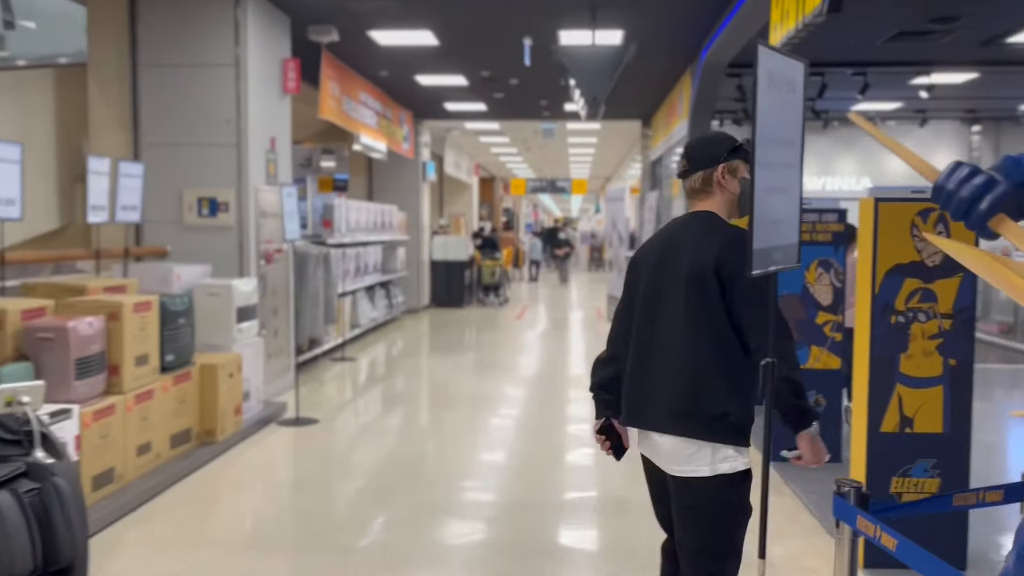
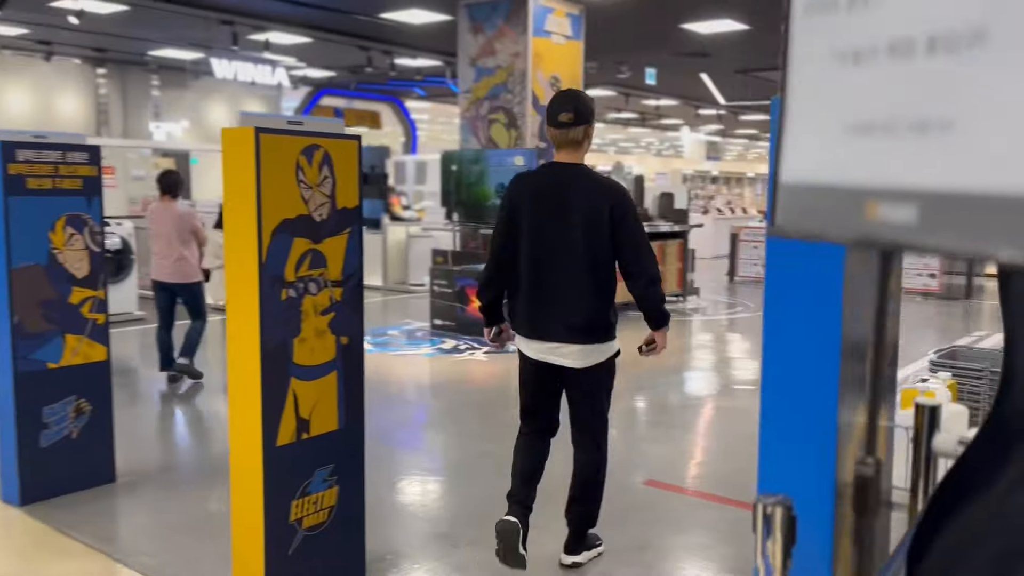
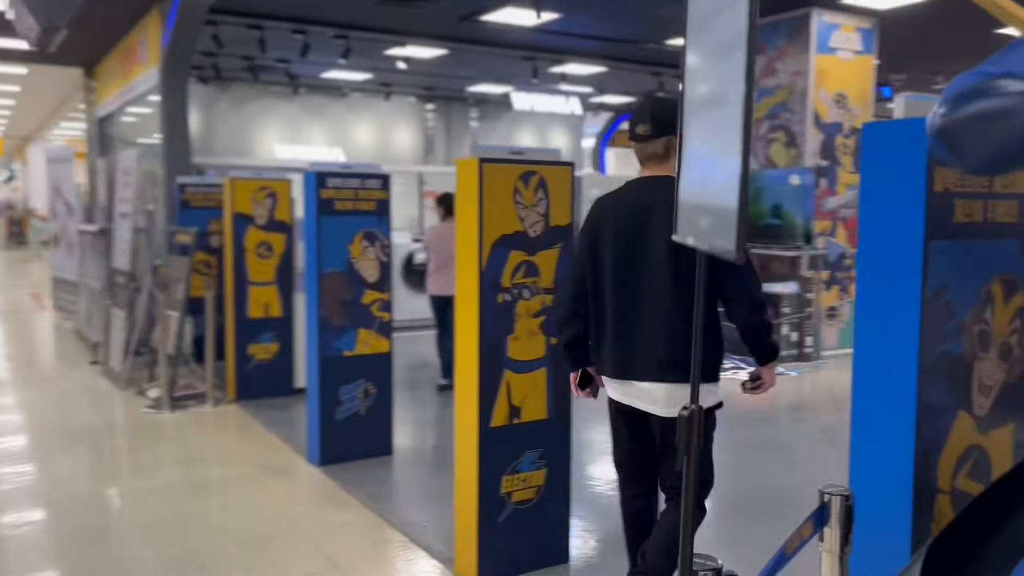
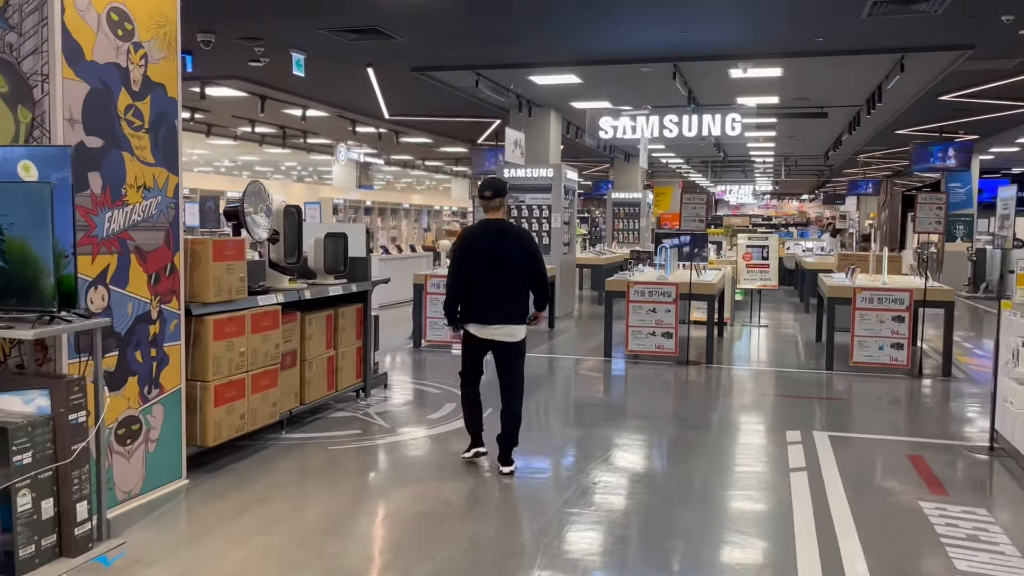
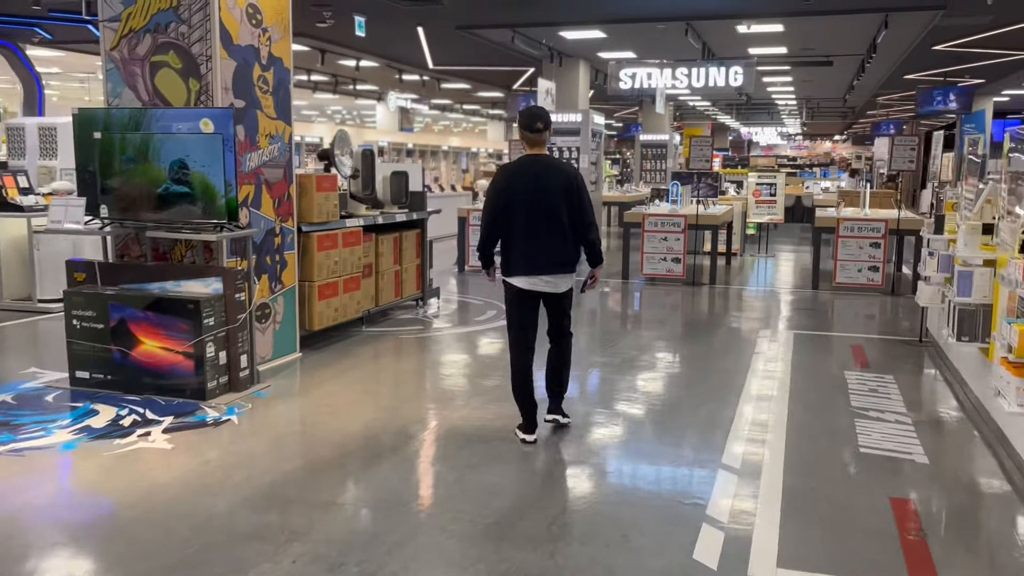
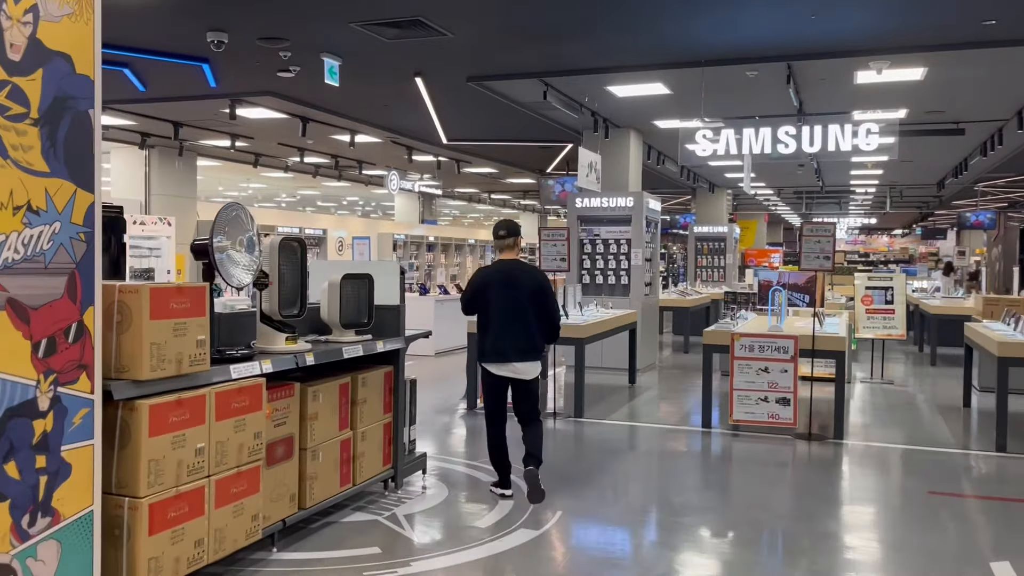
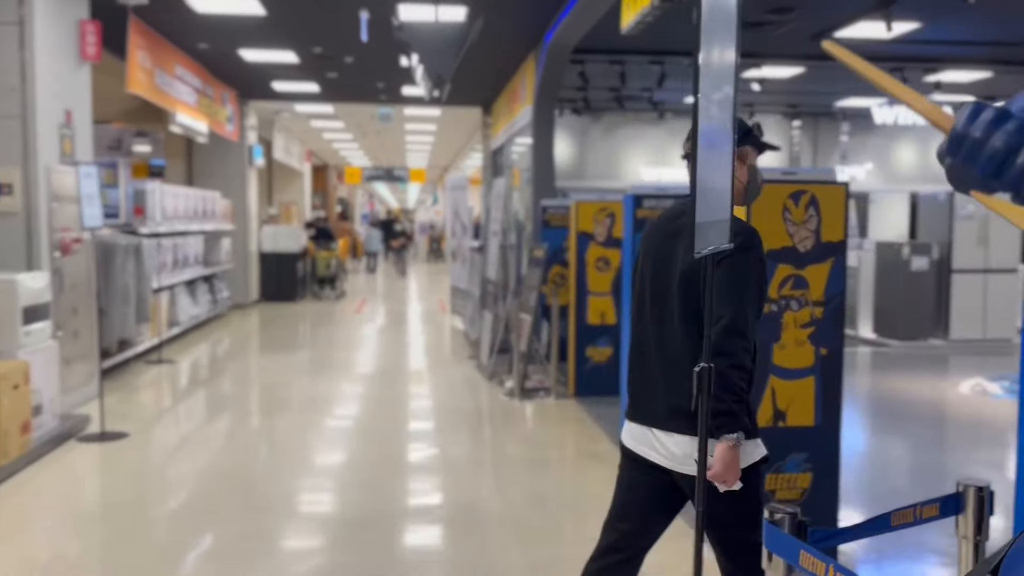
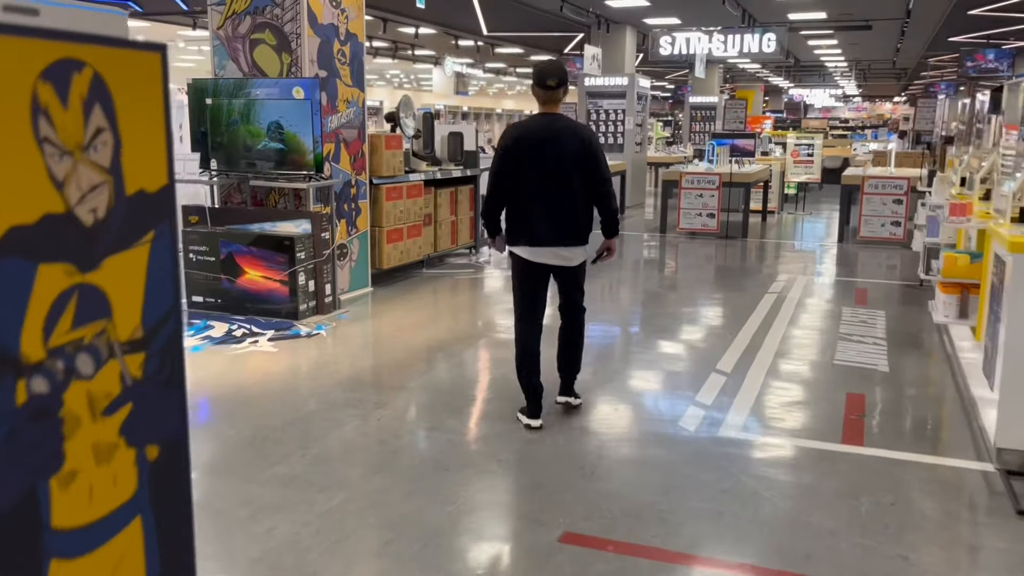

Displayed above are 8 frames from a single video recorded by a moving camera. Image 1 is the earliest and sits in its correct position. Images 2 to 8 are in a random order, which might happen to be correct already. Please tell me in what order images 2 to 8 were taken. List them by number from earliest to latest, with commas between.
7, 3, 2, 8, 5, 4, 6
